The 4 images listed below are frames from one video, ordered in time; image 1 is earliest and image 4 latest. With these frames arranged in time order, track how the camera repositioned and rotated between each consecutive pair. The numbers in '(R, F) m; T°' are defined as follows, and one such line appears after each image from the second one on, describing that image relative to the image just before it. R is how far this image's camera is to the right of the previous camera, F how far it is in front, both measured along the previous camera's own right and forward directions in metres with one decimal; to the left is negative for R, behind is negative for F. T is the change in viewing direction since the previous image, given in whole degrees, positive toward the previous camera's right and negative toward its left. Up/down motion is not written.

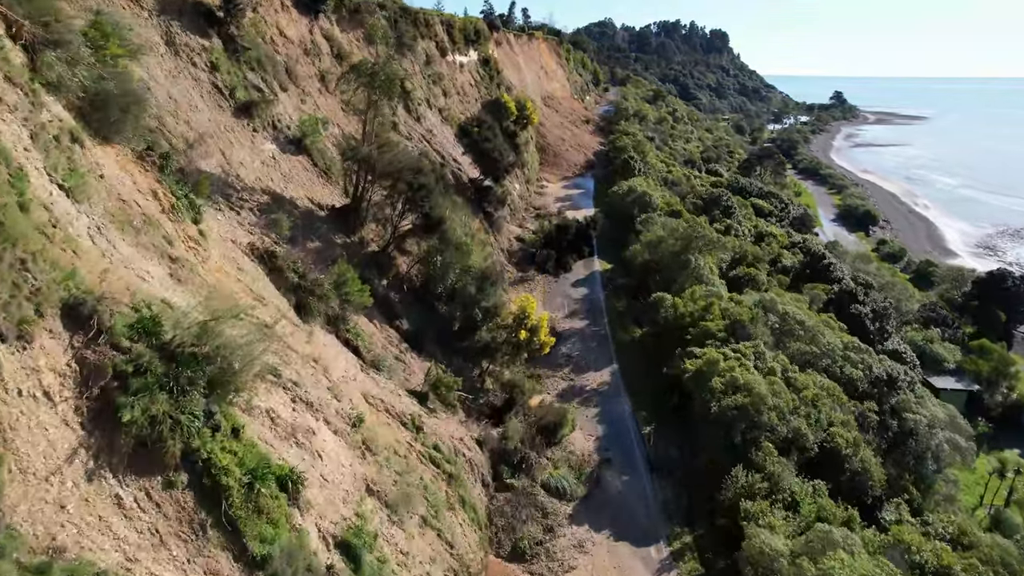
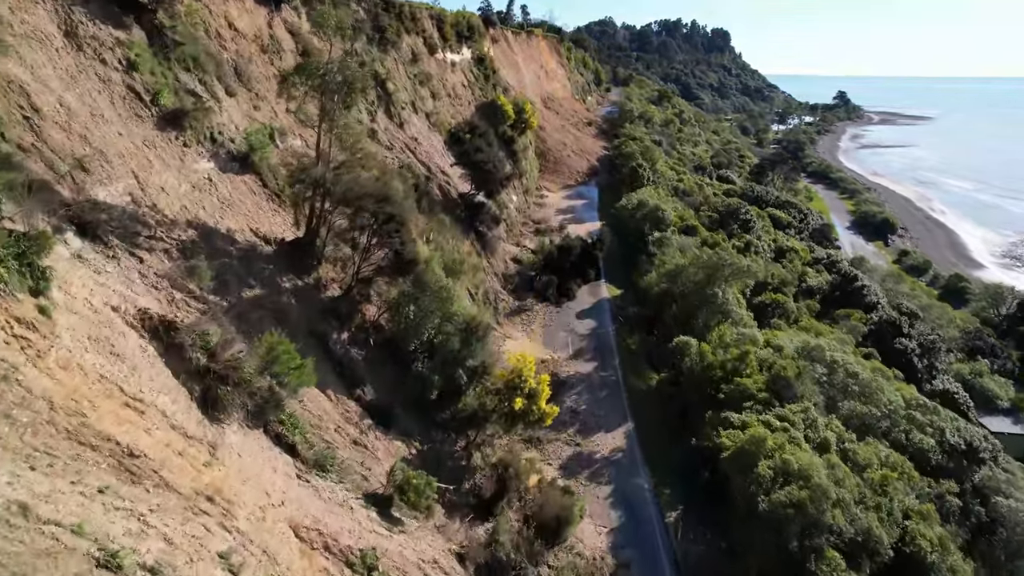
(+0.1, +3.8) m; 0°
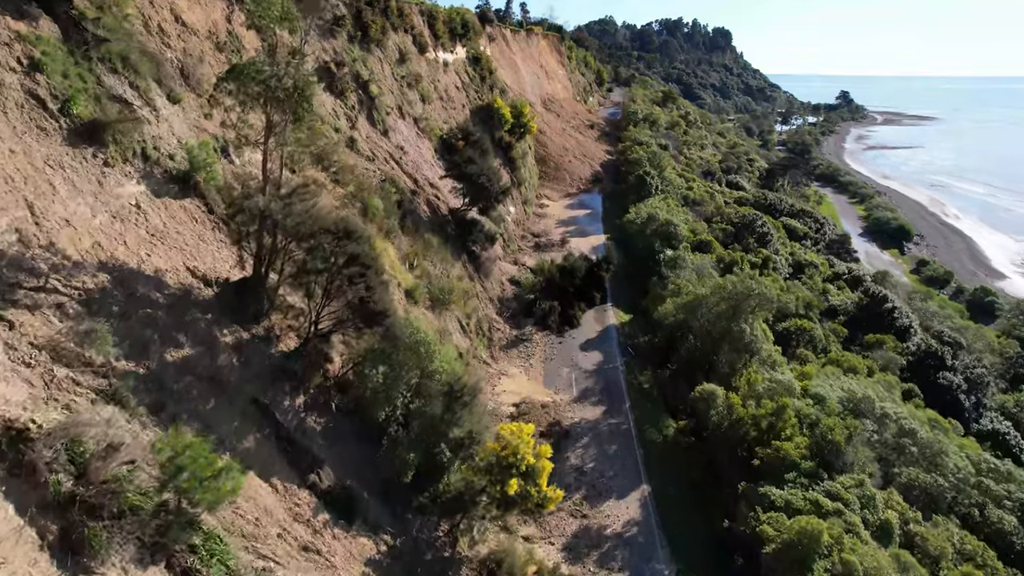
(+0.1, +2.9) m; 0°
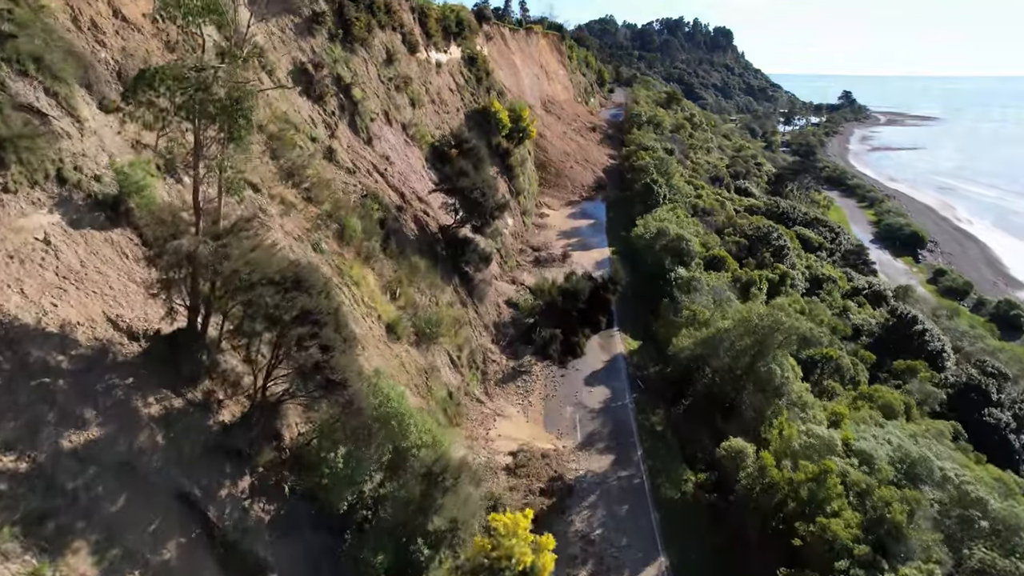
(+0.1, +2.4) m; 0°
